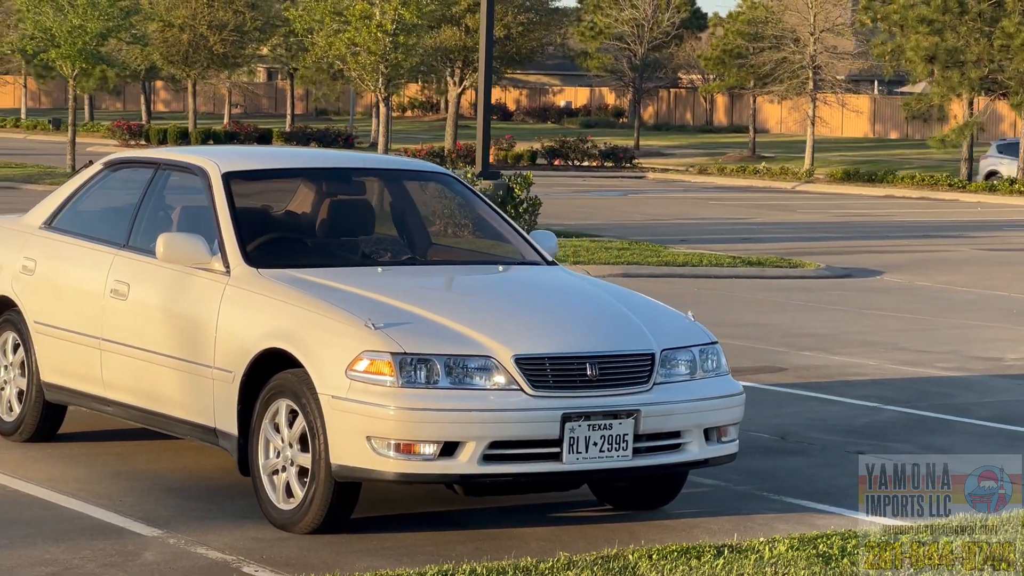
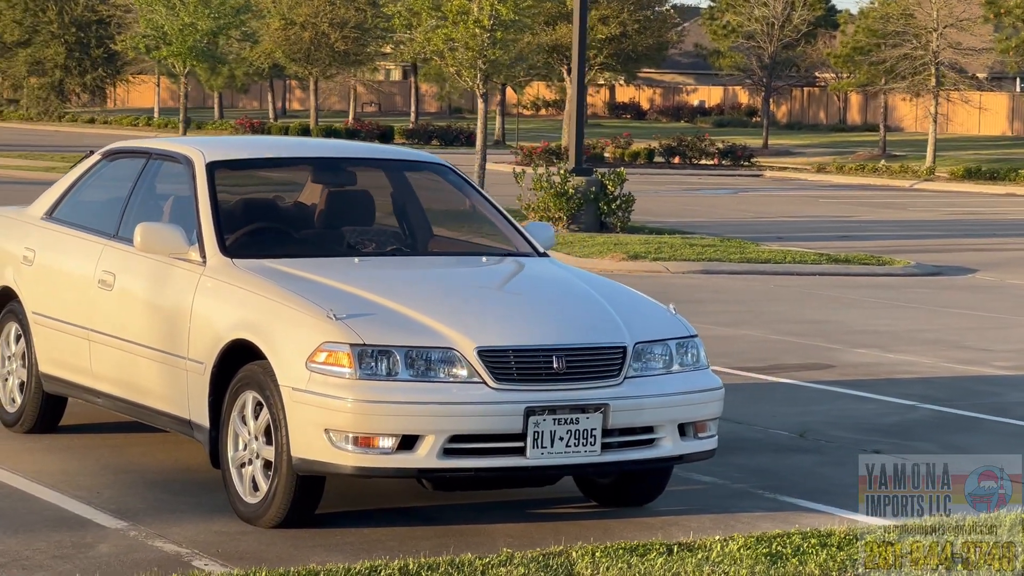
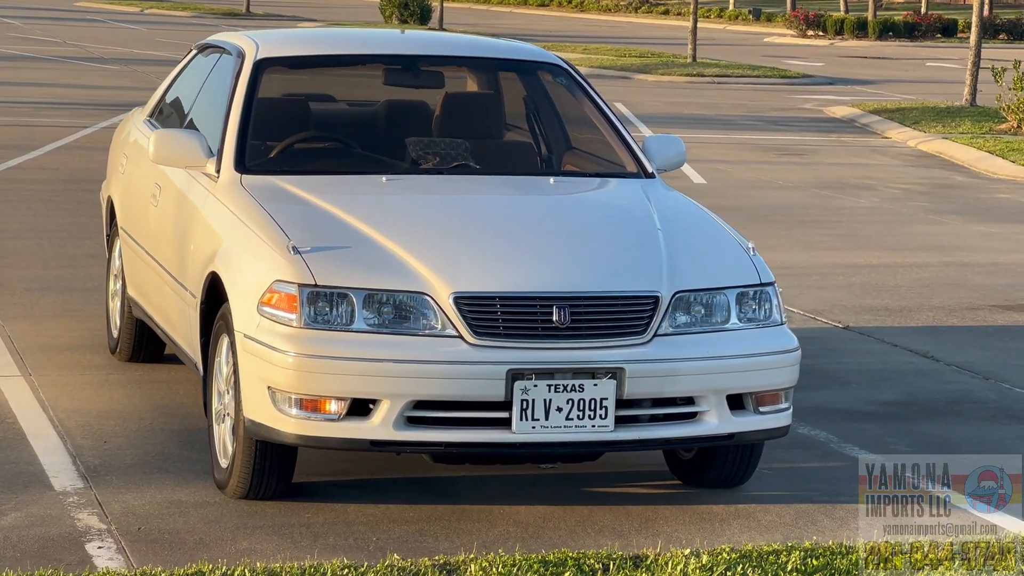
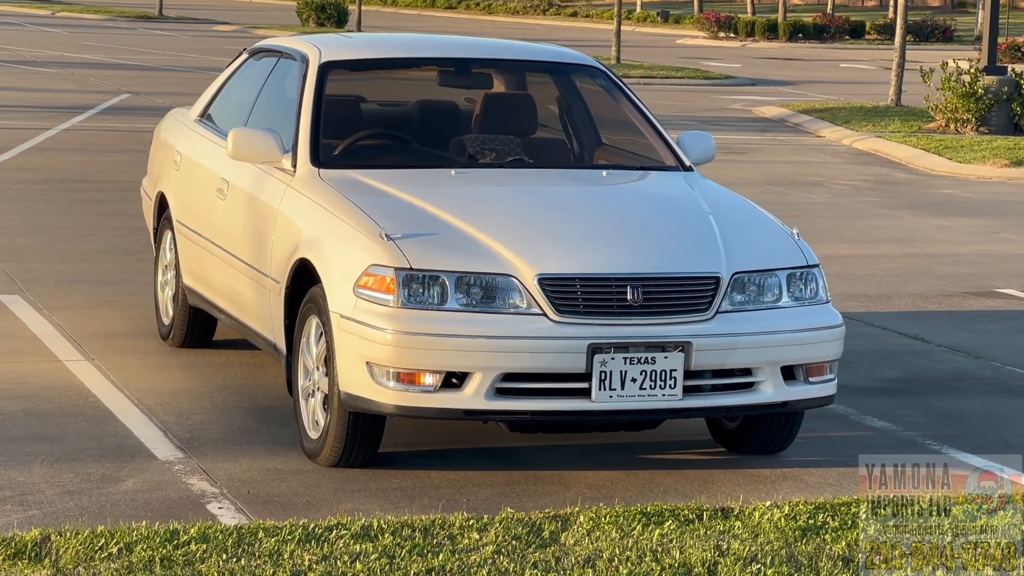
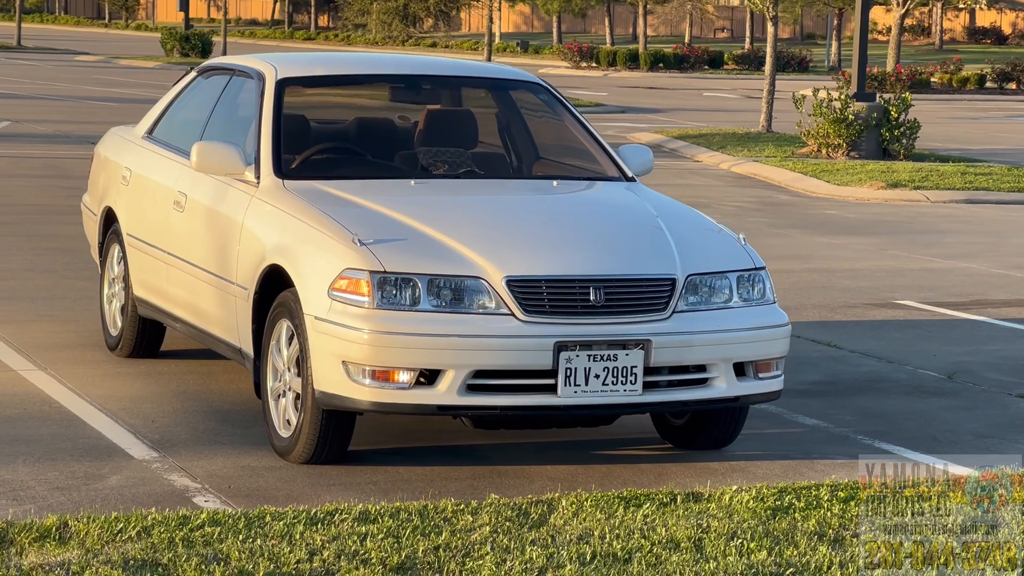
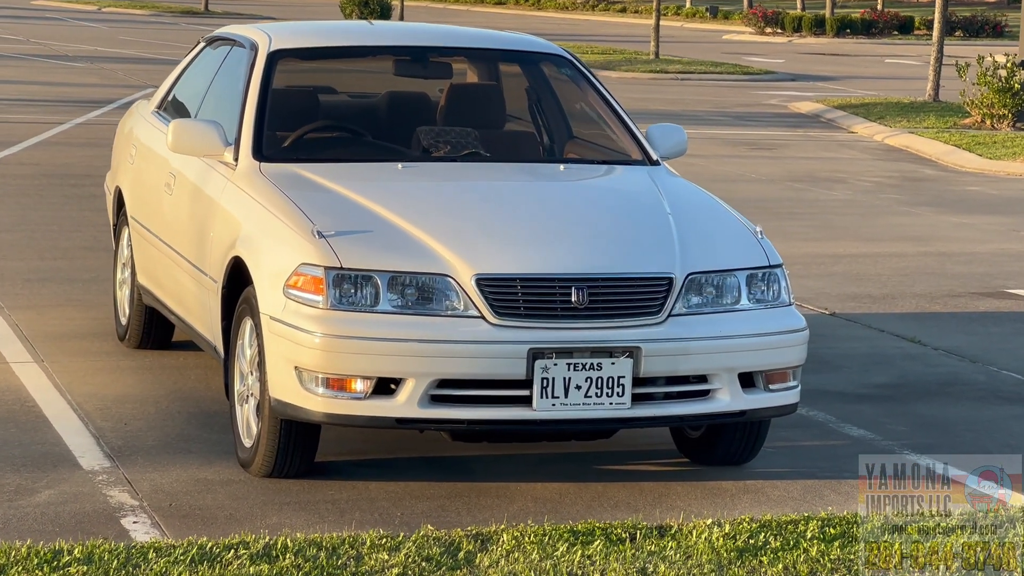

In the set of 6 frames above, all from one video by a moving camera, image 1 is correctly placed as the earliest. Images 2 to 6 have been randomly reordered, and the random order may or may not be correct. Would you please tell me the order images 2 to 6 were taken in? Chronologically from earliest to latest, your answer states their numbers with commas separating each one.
2, 5, 4, 6, 3
